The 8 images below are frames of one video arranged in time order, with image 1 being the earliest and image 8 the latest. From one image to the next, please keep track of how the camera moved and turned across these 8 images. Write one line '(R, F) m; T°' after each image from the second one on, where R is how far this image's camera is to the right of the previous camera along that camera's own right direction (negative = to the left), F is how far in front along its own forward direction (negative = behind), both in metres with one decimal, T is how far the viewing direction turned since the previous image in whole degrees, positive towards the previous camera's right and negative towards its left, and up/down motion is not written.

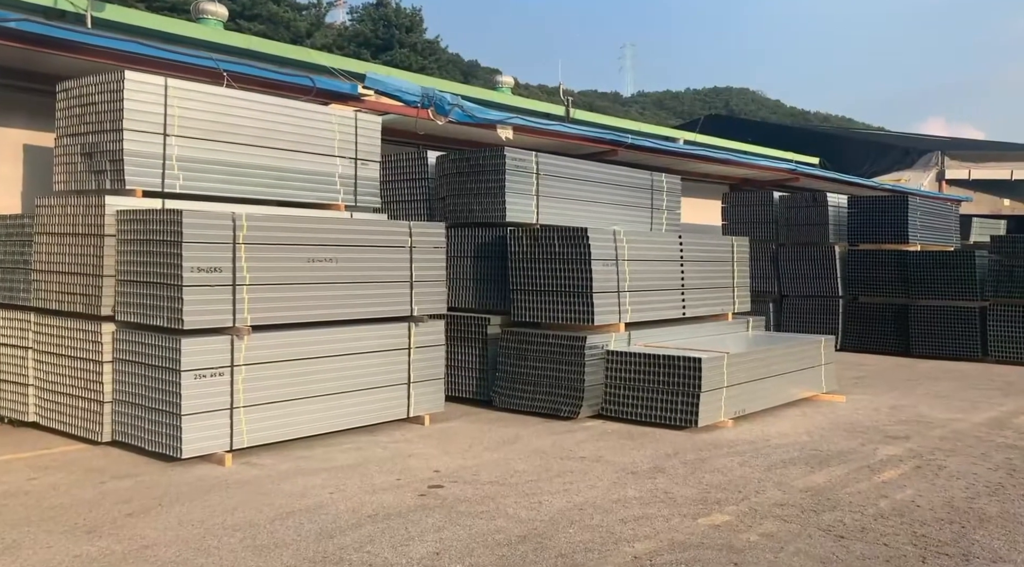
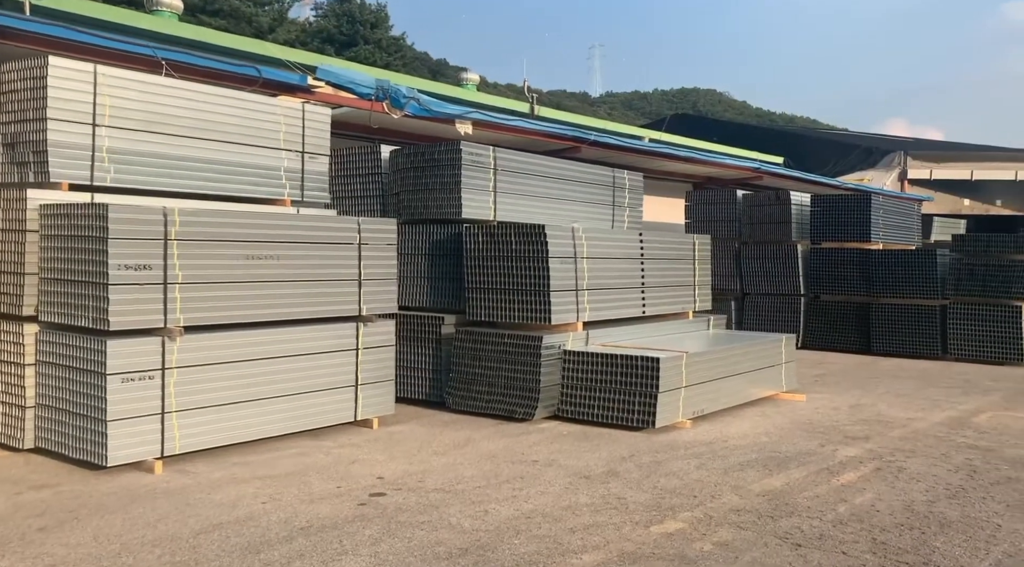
(+0.1, +0.2) m; +2°
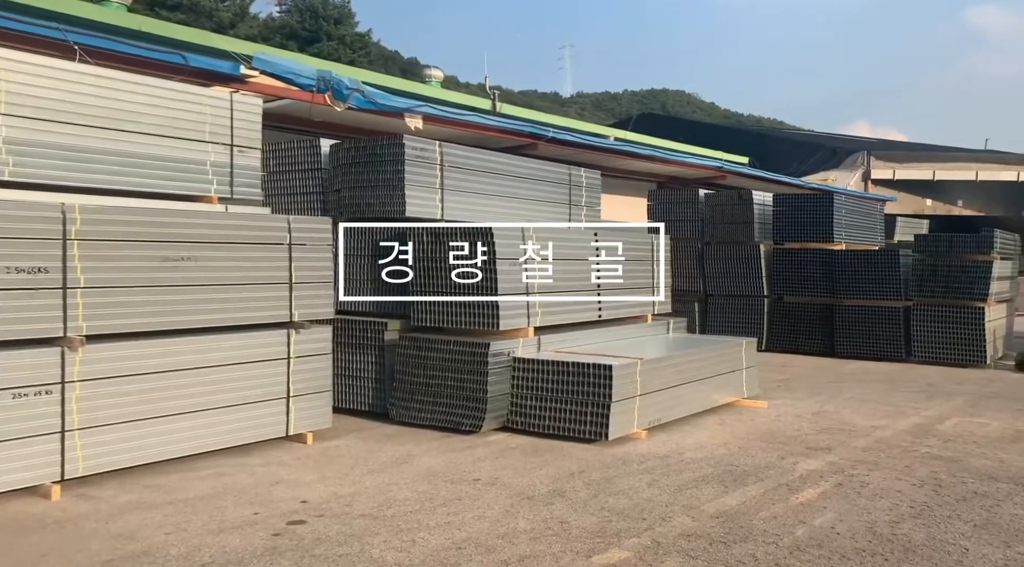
(+0.2, +0.4) m; +2°
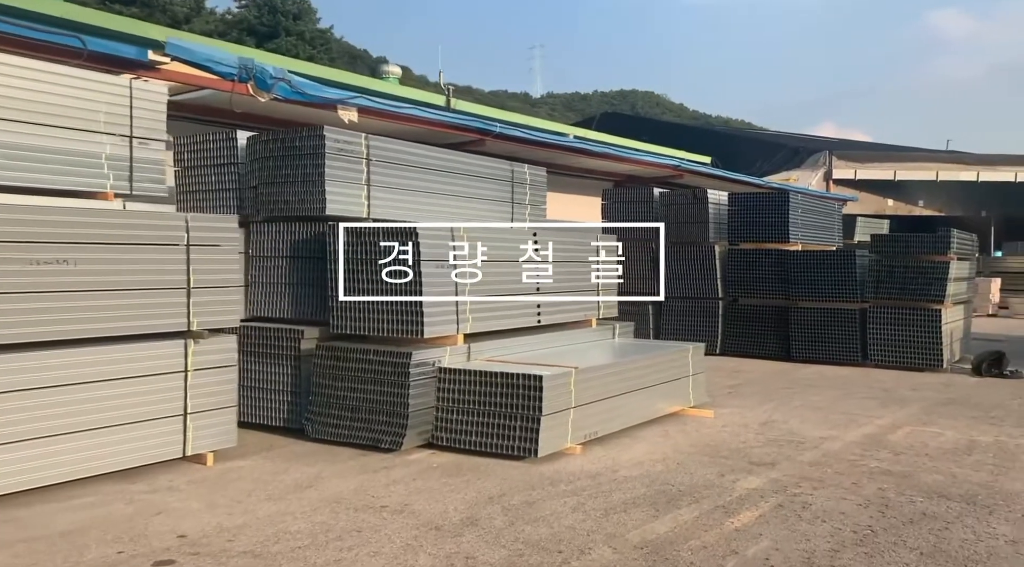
(+0.3, +0.5) m; +2°
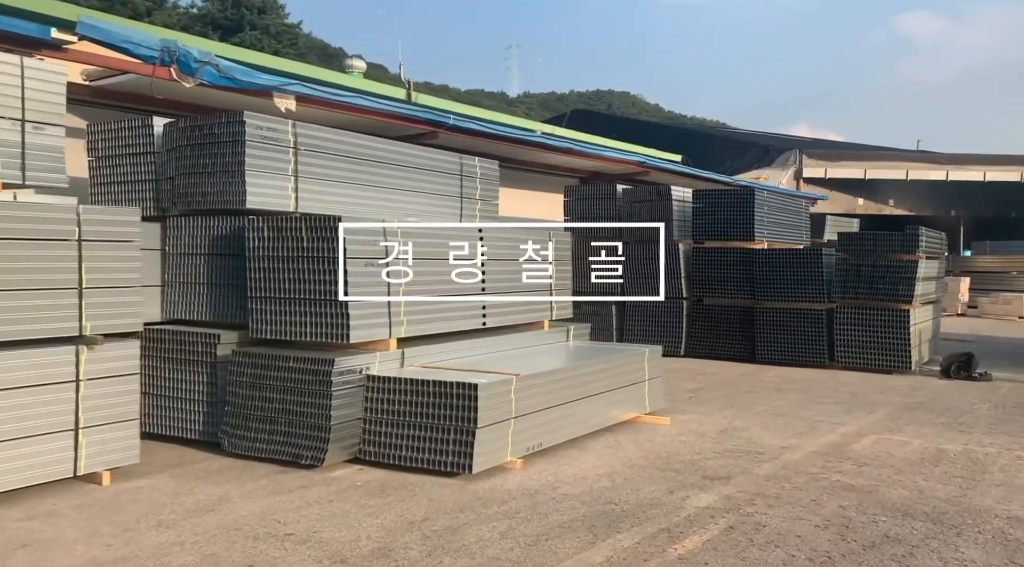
(+0.3, +0.5) m; +2°
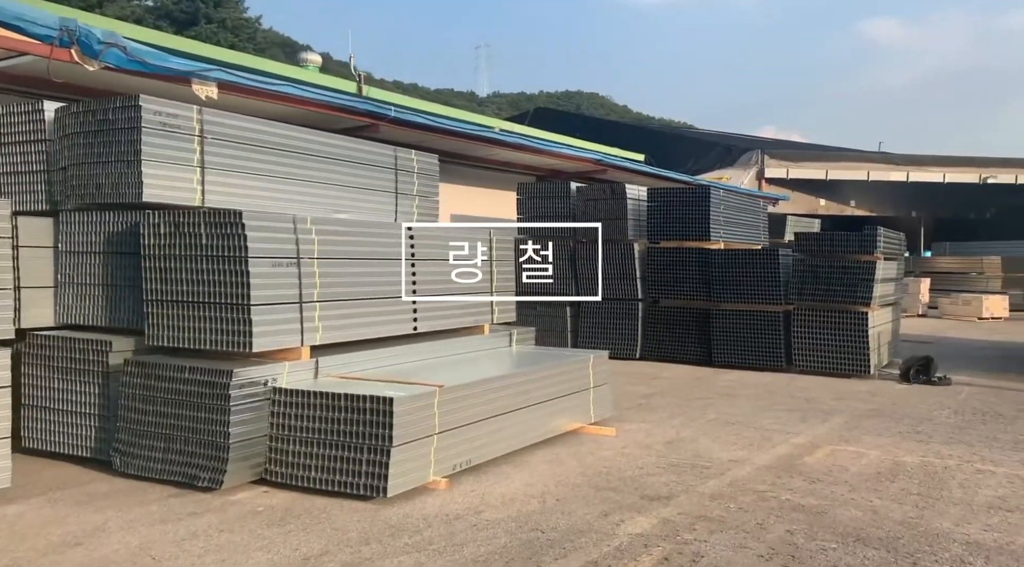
(+0.3, +0.5) m; +2°
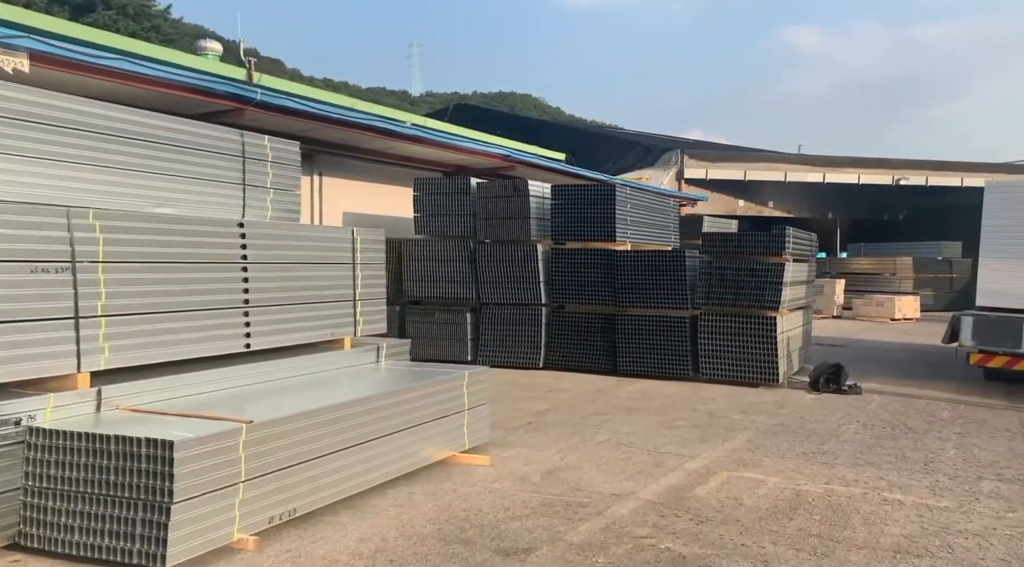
(+0.5, +0.9) m; +4°
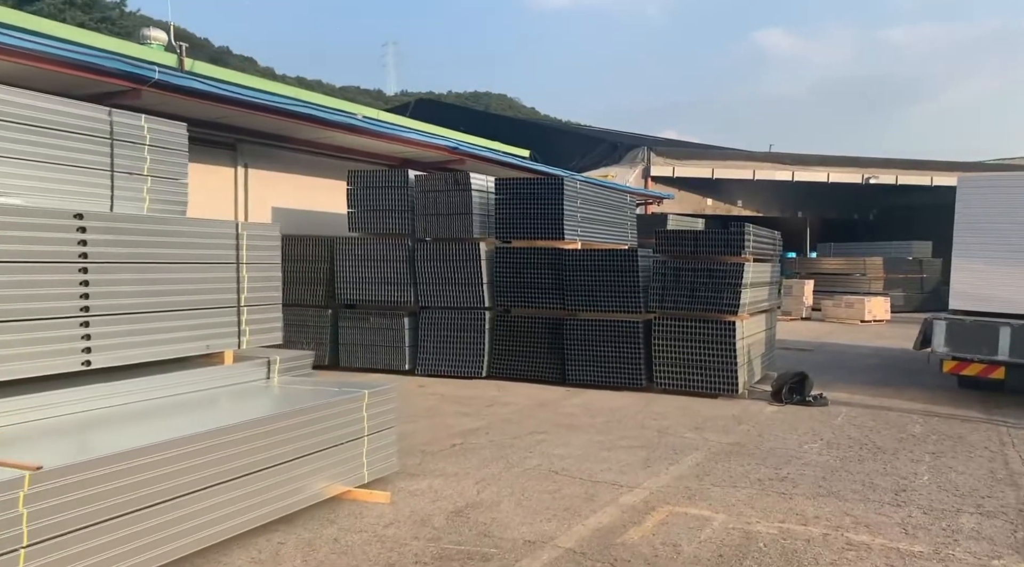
(+0.4, +1.0) m; +2°
